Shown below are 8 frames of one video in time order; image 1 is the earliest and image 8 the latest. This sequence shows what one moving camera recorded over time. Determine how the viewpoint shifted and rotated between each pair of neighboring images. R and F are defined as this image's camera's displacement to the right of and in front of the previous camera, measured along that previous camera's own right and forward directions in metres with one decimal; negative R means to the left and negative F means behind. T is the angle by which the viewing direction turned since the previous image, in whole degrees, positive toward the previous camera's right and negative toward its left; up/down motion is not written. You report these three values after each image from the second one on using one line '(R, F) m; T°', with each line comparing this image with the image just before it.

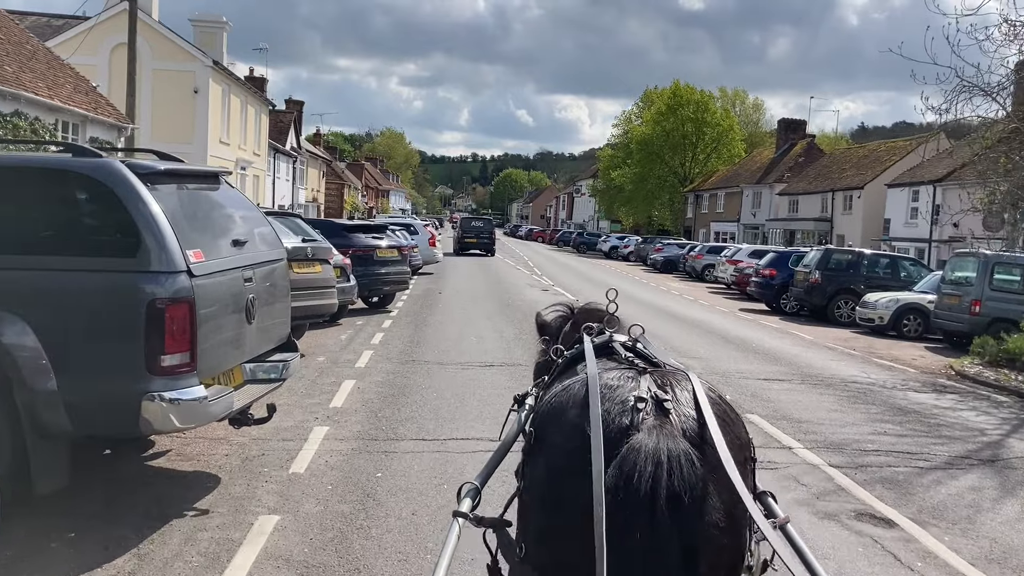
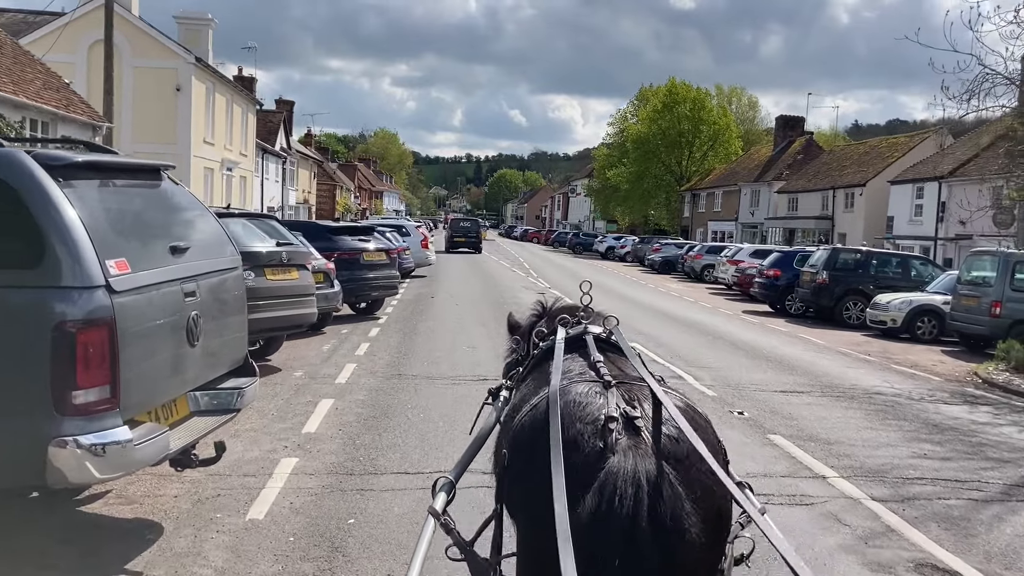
(0.0, +0.9) m; 0°
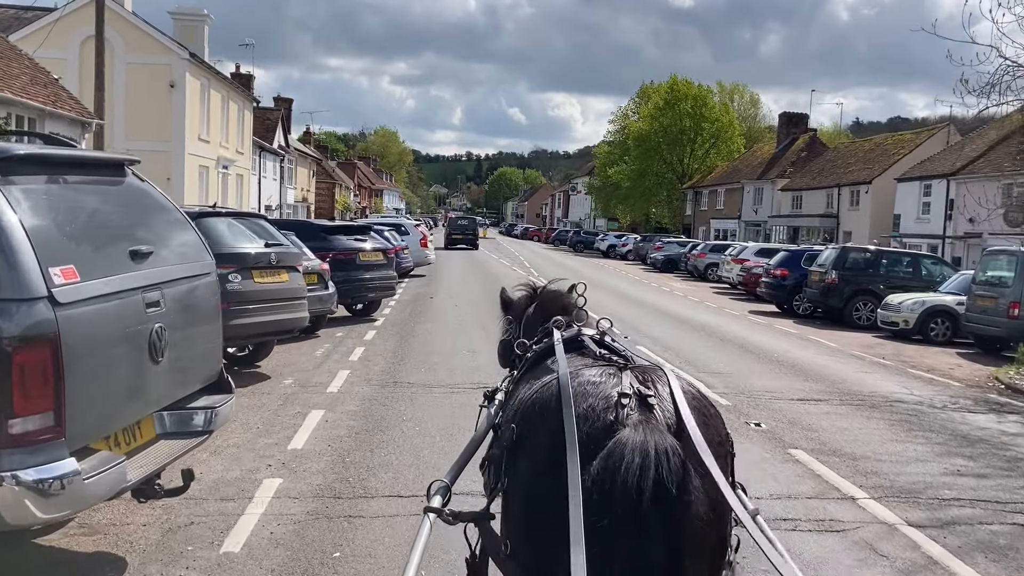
(0.0, +0.5) m; 0°
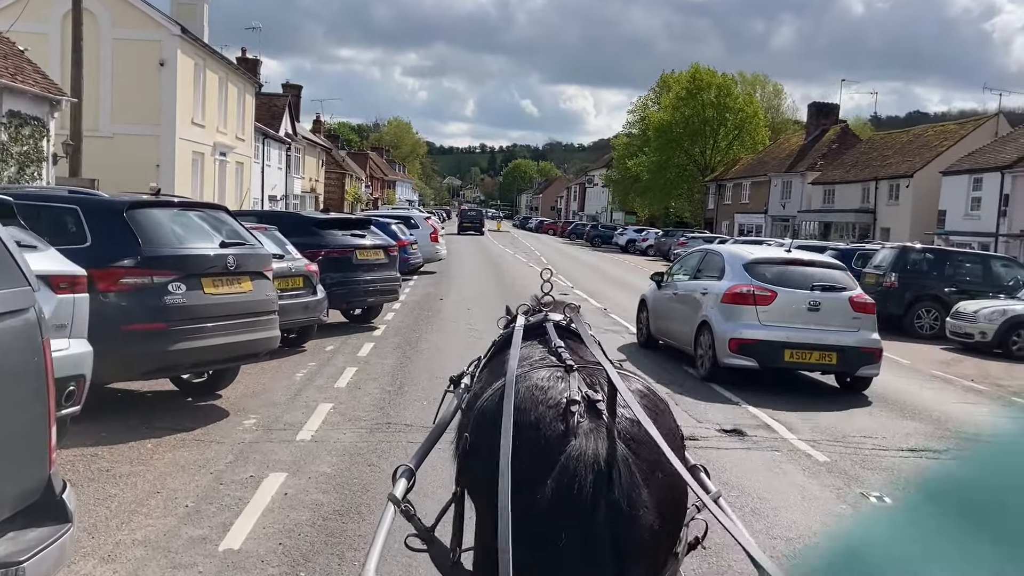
(-0.1, +2.1) m; -1°
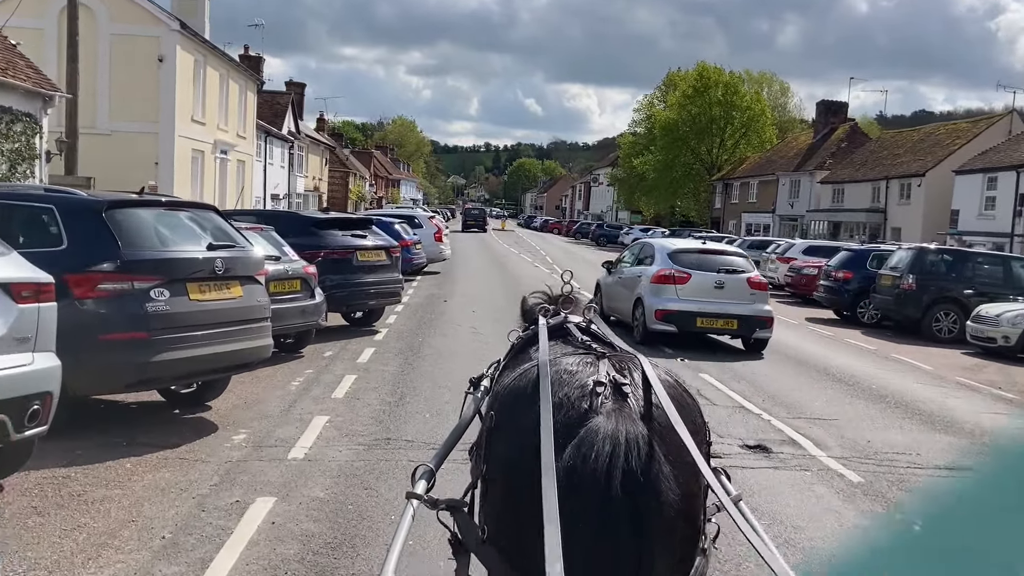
(0.0, +0.5) m; 0°
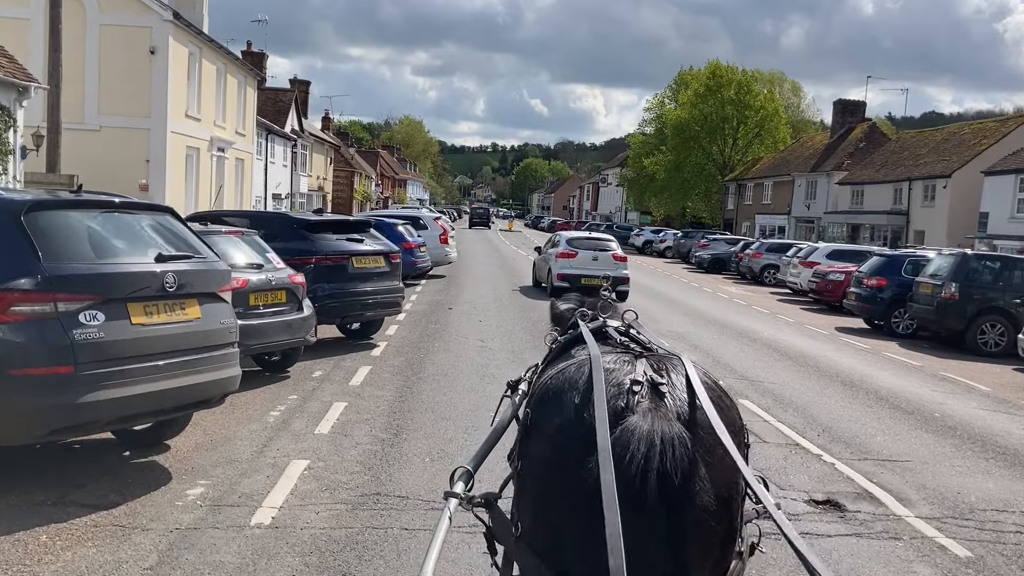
(-0.1, +1.2) m; 0°
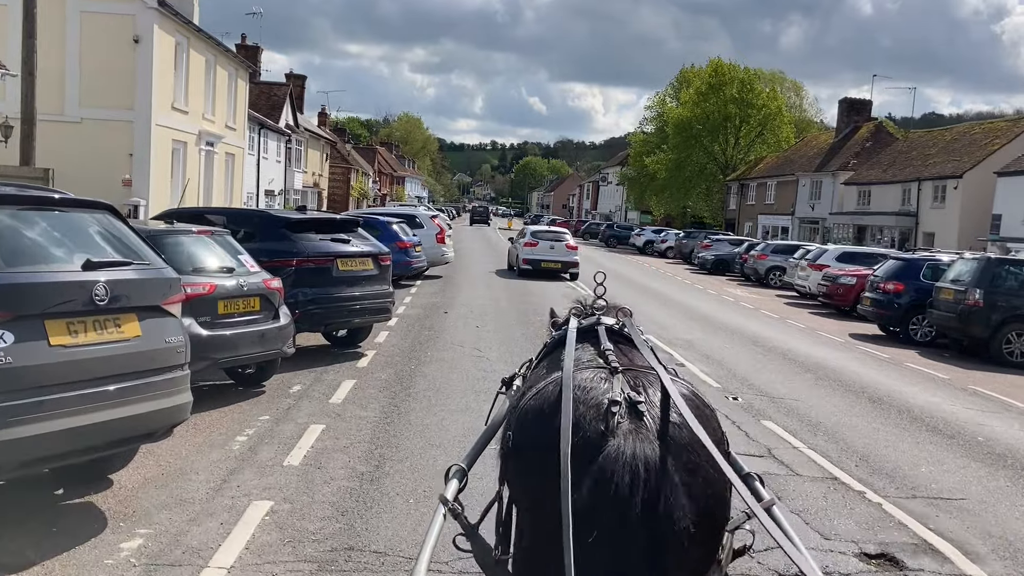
(0.0, +0.9) m; 0°
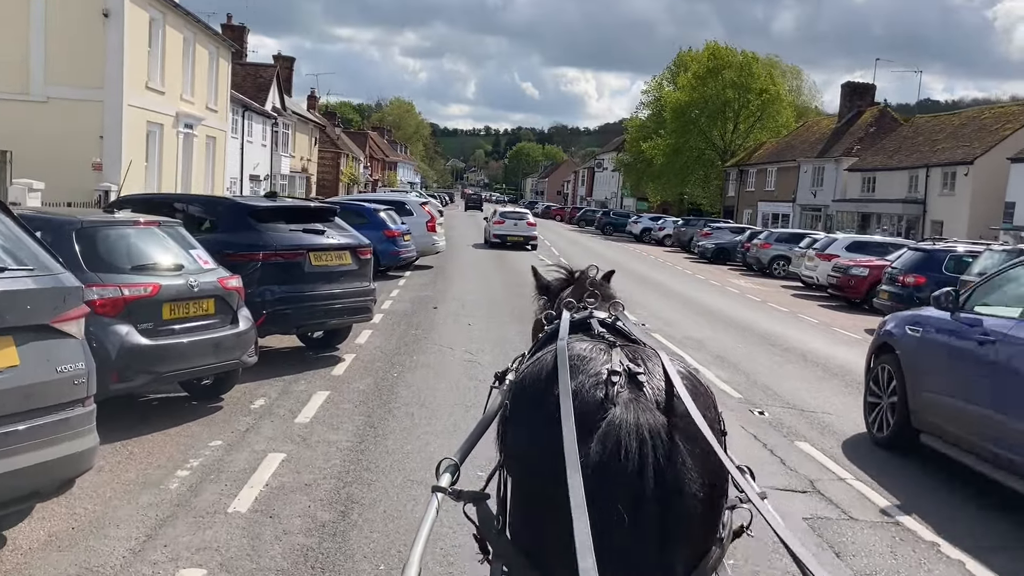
(0.0, +1.1) m; 0°
